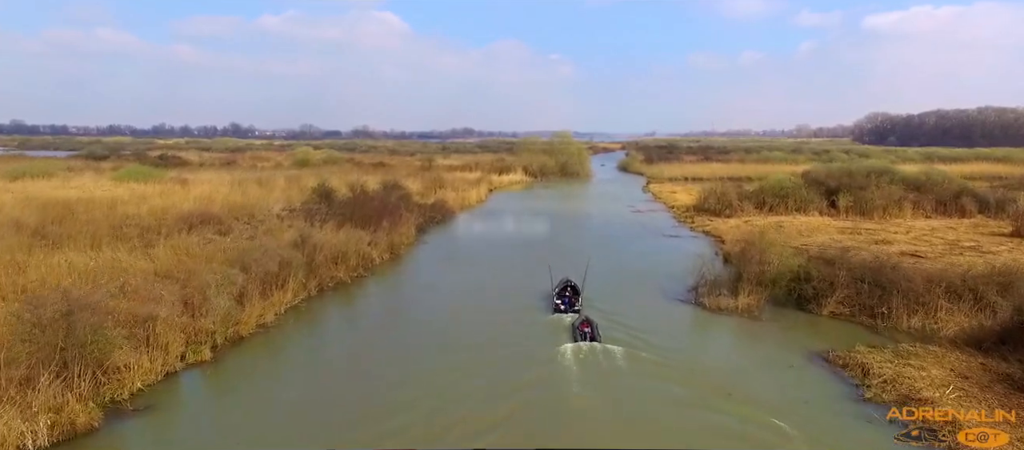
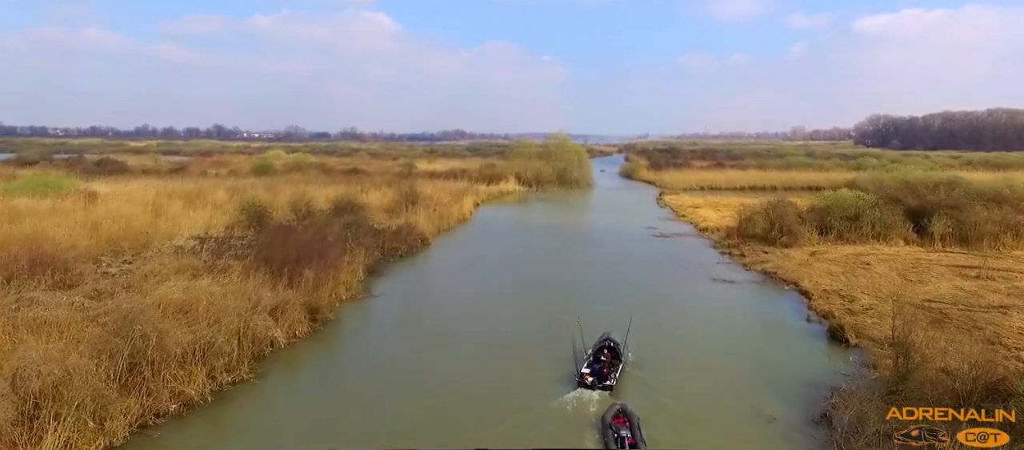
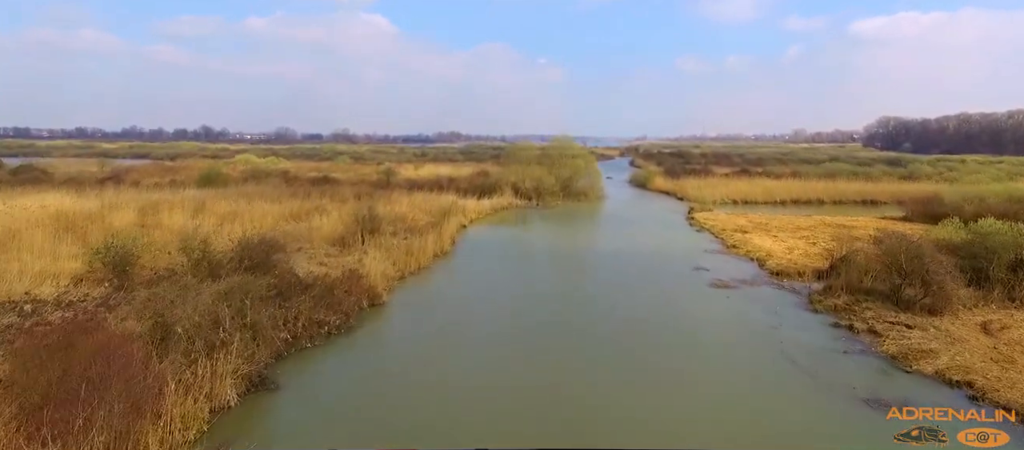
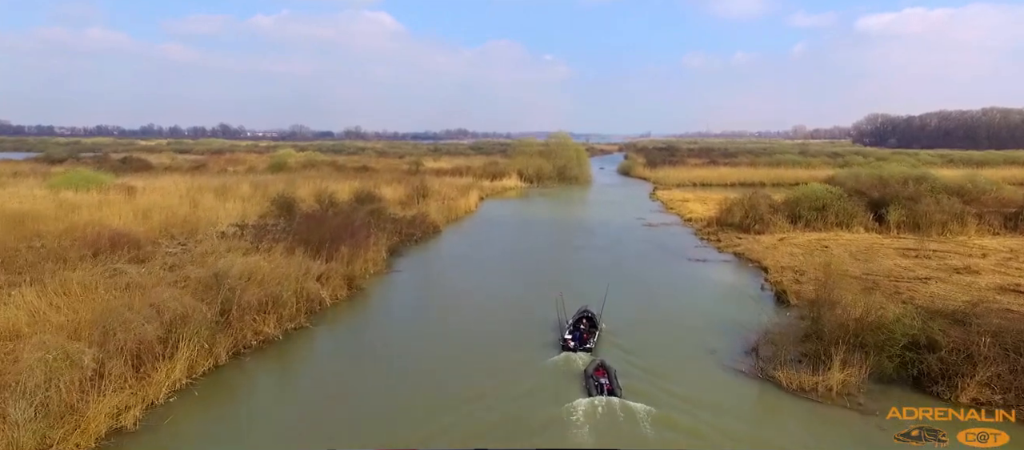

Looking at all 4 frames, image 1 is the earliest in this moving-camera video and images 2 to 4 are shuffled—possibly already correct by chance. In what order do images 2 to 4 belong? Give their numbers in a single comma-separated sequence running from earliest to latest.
4, 2, 3
